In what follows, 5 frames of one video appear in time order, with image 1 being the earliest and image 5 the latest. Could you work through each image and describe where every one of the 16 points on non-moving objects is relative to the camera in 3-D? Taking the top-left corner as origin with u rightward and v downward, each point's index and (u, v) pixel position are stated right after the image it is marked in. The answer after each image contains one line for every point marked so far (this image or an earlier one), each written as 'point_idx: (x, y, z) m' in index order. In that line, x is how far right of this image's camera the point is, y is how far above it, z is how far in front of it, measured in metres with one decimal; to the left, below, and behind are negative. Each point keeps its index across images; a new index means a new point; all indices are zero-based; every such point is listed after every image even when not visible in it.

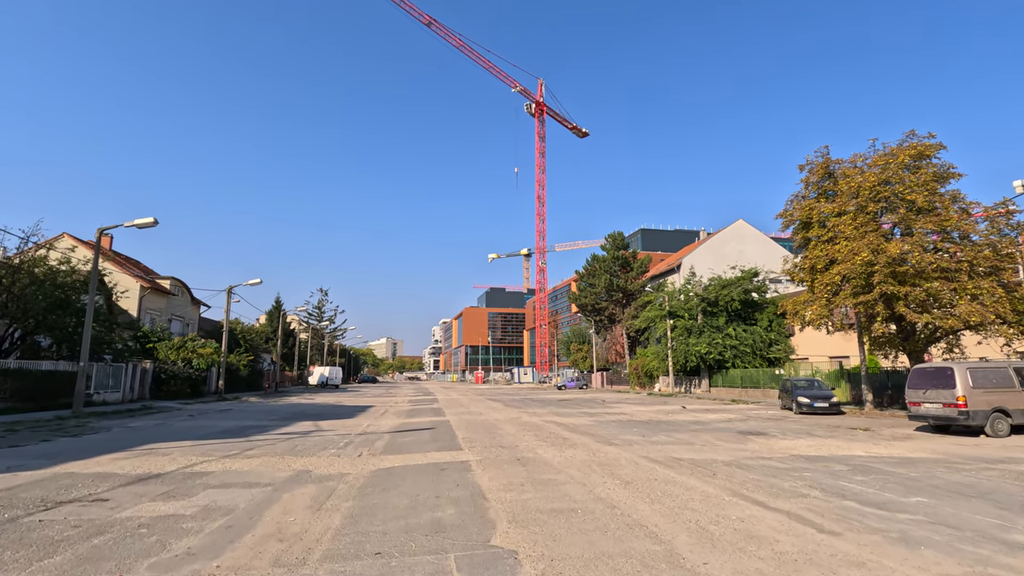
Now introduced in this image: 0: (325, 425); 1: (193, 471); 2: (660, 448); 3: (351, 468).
0: (-6.5, -4.8, +19.0) m
1: (-5.7, -3.3, +9.7) m
2: (+3.5, -3.8, +12.9) m
3: (-3.0, -3.4, +10.3) m
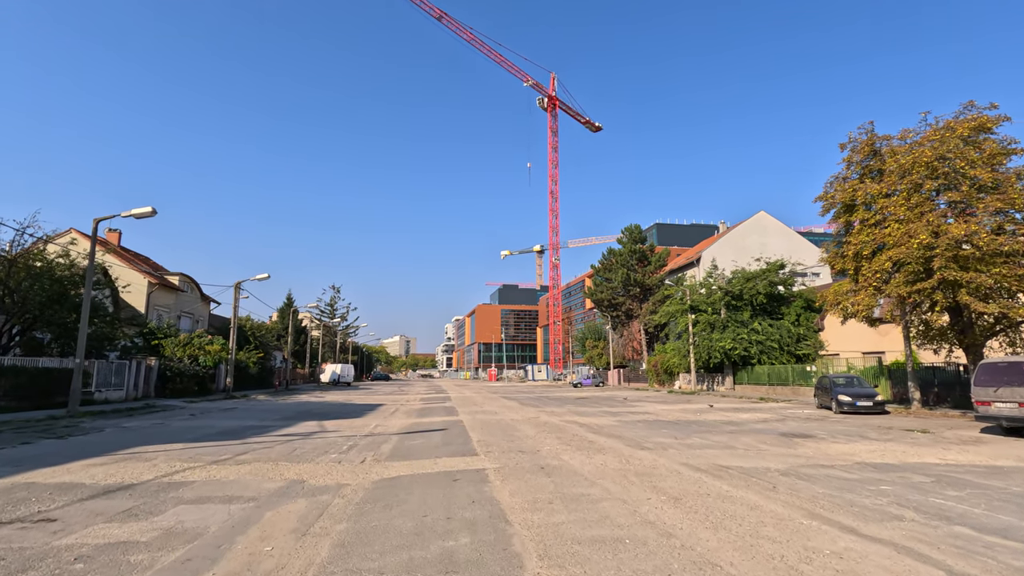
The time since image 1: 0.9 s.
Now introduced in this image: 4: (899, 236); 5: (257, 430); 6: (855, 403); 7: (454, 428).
0: (-5.9, -4.5, +17.8) m
1: (-5.3, -3.0, +8.5) m
2: (+3.9, -3.5, +11.5) m
3: (-2.7, -3.1, +9.1) m
4: (+11.0, +1.5, +15.7) m
5: (-7.8, -4.4, +16.9) m
6: (+12.5, -4.2, +20.1) m
7: (-1.7, -4.1, +16.0) m
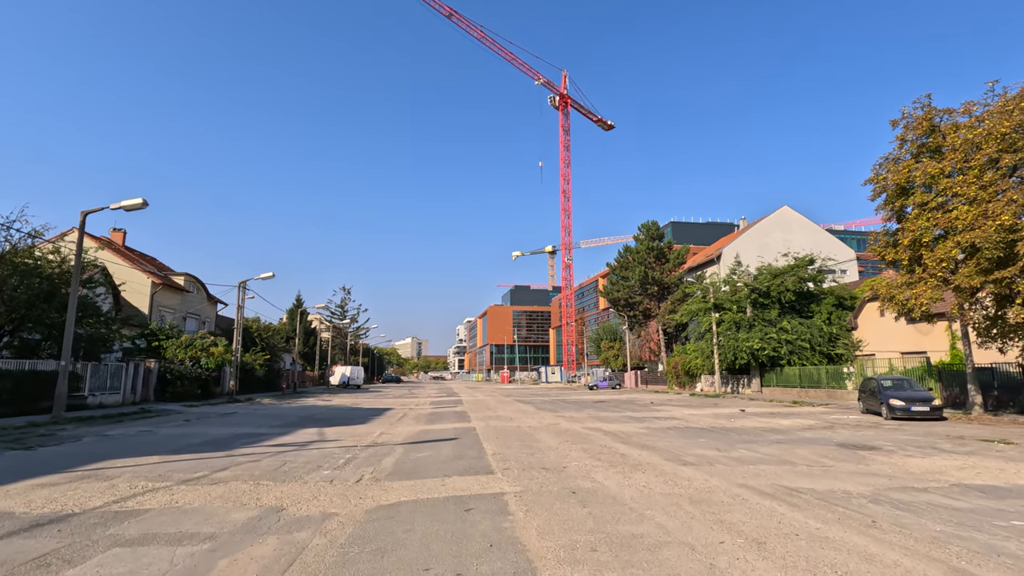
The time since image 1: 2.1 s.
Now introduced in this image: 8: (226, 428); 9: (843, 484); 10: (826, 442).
0: (-5.4, -4.3, +16.3) m
1: (-5.0, -2.8, +6.9) m
2: (+4.3, -3.2, +9.7) m
3: (-2.3, -2.9, +7.4) m
4: (+11.5, +1.7, +13.8) m
5: (-7.3, -4.2, +15.4) m
6: (+13.1, -4.0, +18.1) m
7: (-1.2, -3.9, +14.4) m
8: (-9.6, -4.7, +18.4) m
9: (+5.2, -3.1, +8.6) m
10: (+7.8, -3.8, +13.7) m
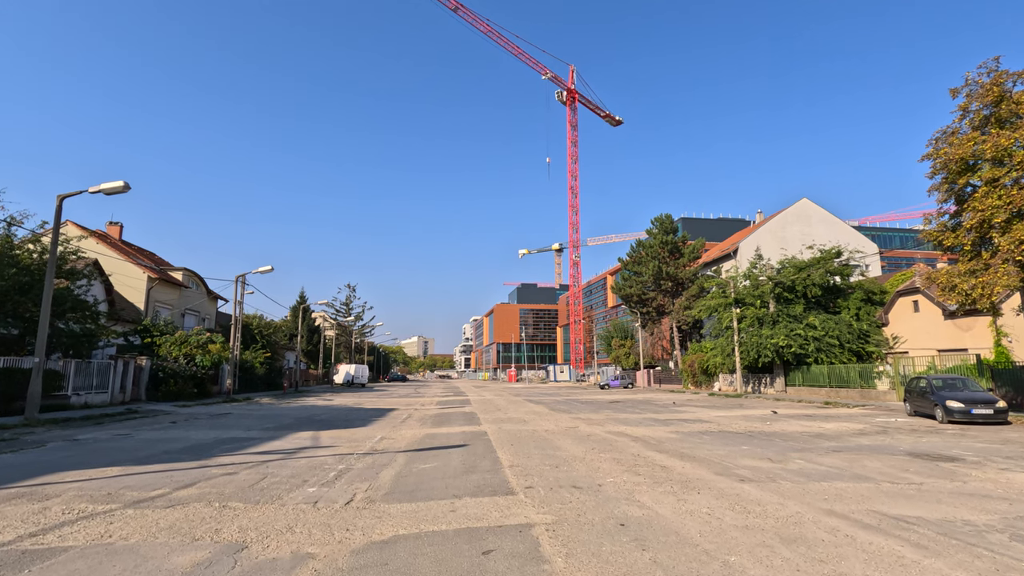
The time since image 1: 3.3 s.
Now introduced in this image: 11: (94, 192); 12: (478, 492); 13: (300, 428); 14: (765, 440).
0: (-5.0, -4.0, +14.6) m
1: (-4.6, -2.5, +5.3) m
2: (+4.7, -2.9, +8.0) m
3: (-2.0, -2.6, +5.8) m
4: (+11.9, +2.1, +12.0) m
5: (-6.9, -3.9, +13.8) m
6: (+13.5, -3.6, +16.3) m
7: (-0.8, -3.6, +12.7) m
8: (-9.1, -4.4, +16.8) m
9: (+5.5, -2.8, +6.8) m
10: (+8.2, -3.5, +11.9) m
11: (-13.5, +3.1, +17.8) m
12: (-0.5, -2.9, +7.7) m
13: (-7.0, -4.6, +18.0) m
14: (+6.4, -3.8, +13.9) m
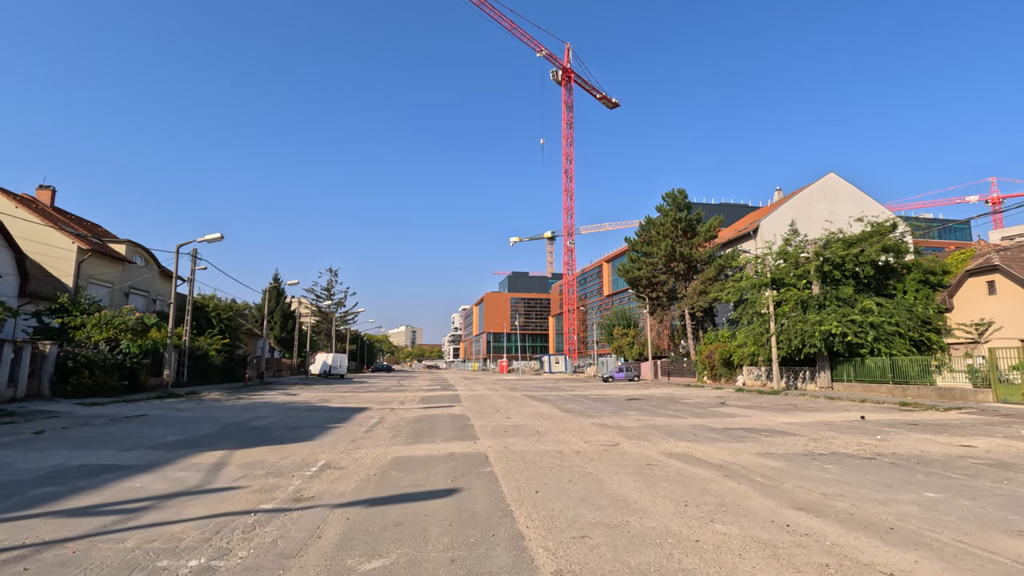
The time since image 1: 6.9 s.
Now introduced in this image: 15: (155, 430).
0: (-4.7, -3.0, +9.2) m
1: (-4.2, -1.7, -0.2) m
2: (+5.1, -2.1, +2.7) m
3: (-1.5, -1.8, +0.4) m
4: (+12.3, +2.9, +6.8) m
5: (-6.6, -2.9, +8.3) m
6: (+13.8, -2.8, +11.2) m
7: (-0.5, -2.7, +7.4) m
8: (-8.9, -3.3, +11.3) m
9: (+5.9, -2.0, +1.6) m
10: (+8.5, -2.7, +6.7) m
11: (-13.3, +4.2, +12.1) m
12: (-0.1, -2.0, +2.4) m
13: (-6.8, -3.5, +12.5) m
14: (+6.7, -3.0, +8.7) m
15: (-9.4, -3.8, +14.6) m
